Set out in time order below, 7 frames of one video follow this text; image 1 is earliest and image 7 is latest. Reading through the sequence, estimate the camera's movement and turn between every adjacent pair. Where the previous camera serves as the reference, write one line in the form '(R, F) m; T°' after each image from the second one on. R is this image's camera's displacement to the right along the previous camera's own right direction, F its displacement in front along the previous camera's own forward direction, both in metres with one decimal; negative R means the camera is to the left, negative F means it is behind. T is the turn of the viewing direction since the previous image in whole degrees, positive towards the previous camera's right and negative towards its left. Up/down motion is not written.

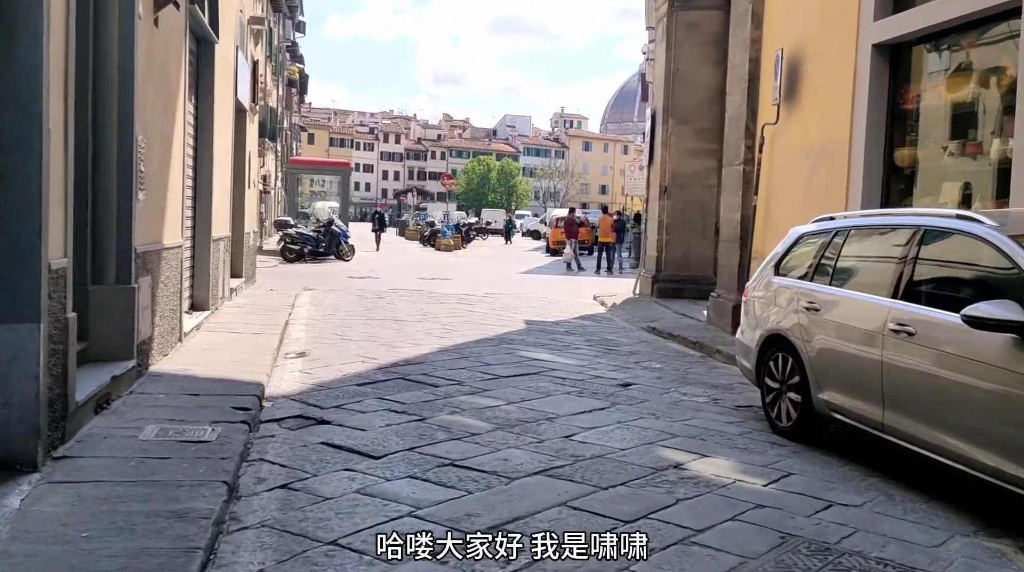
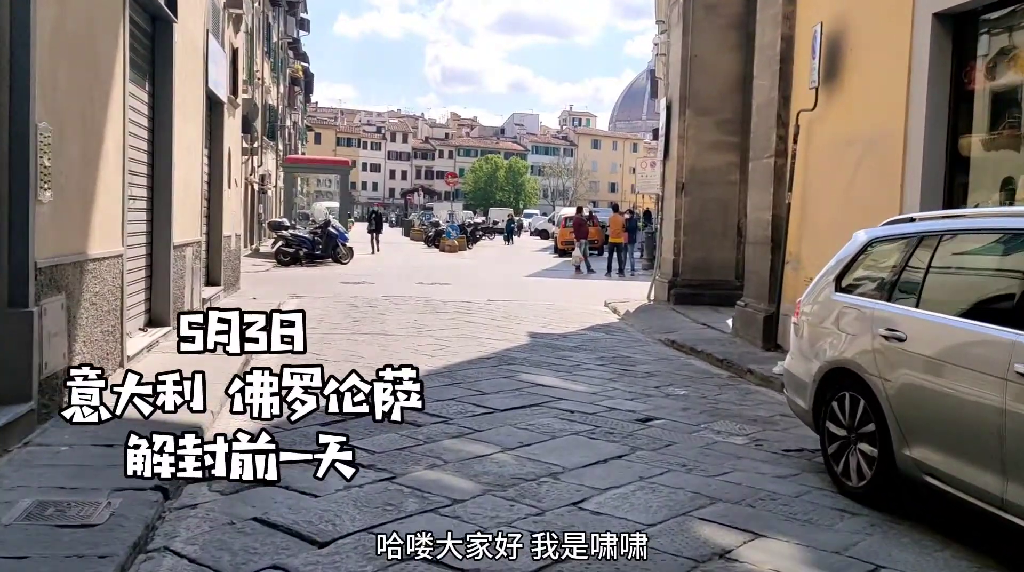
(+0.1, +1.2) m; -1°
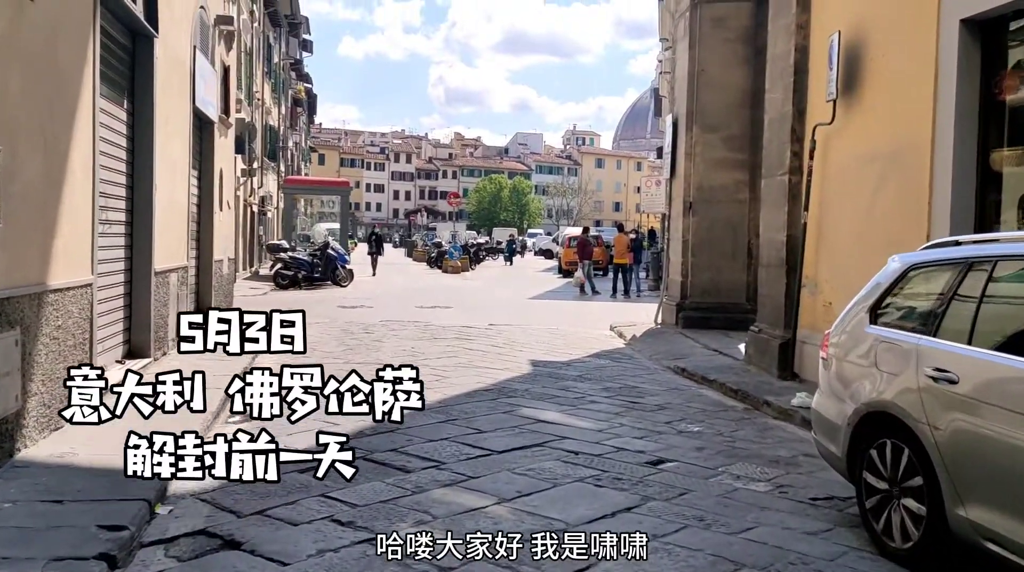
(0.0, +0.5) m; 0°
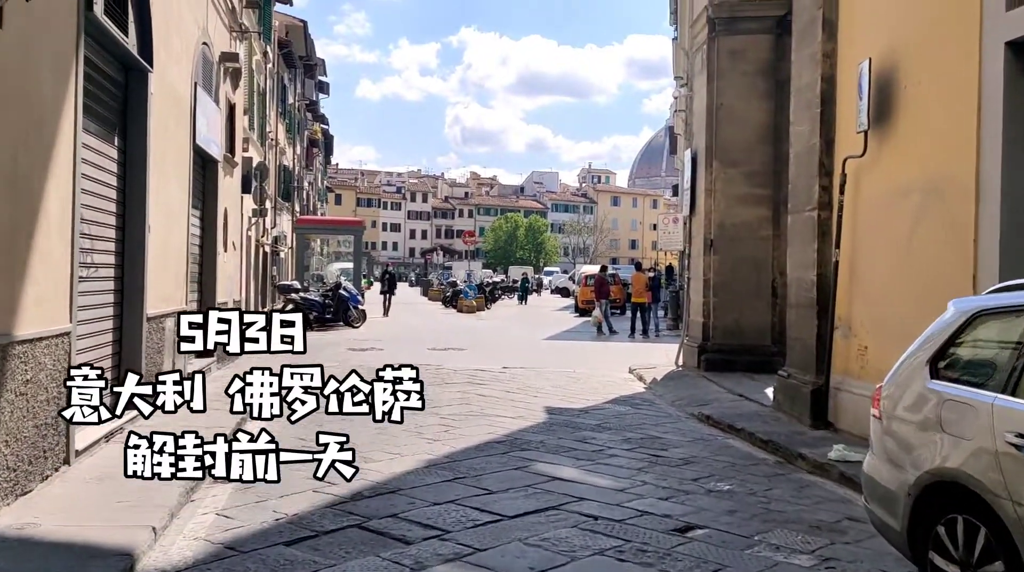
(0.0, +0.5) m; -1°
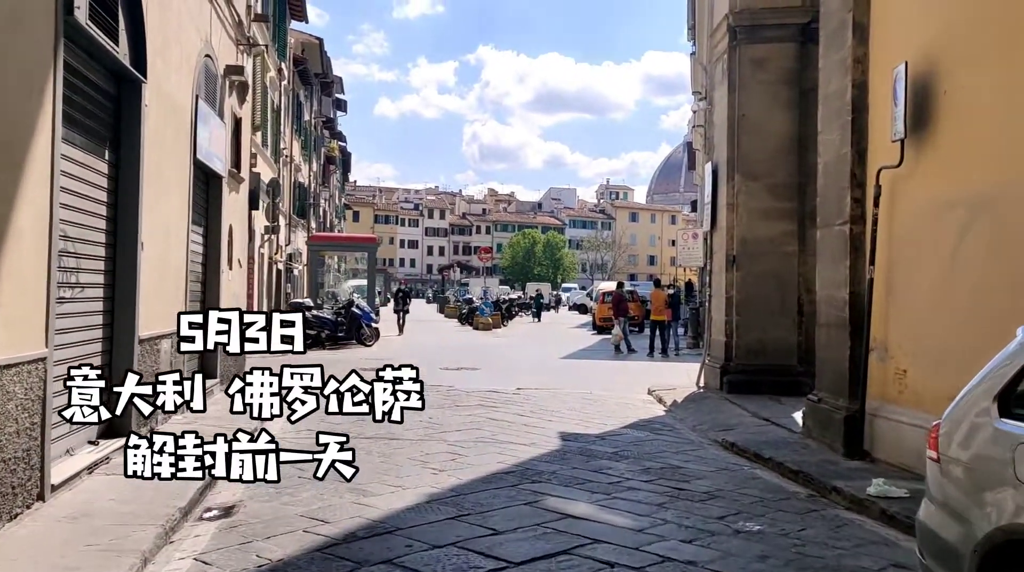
(+0.1, +0.5) m; -1°
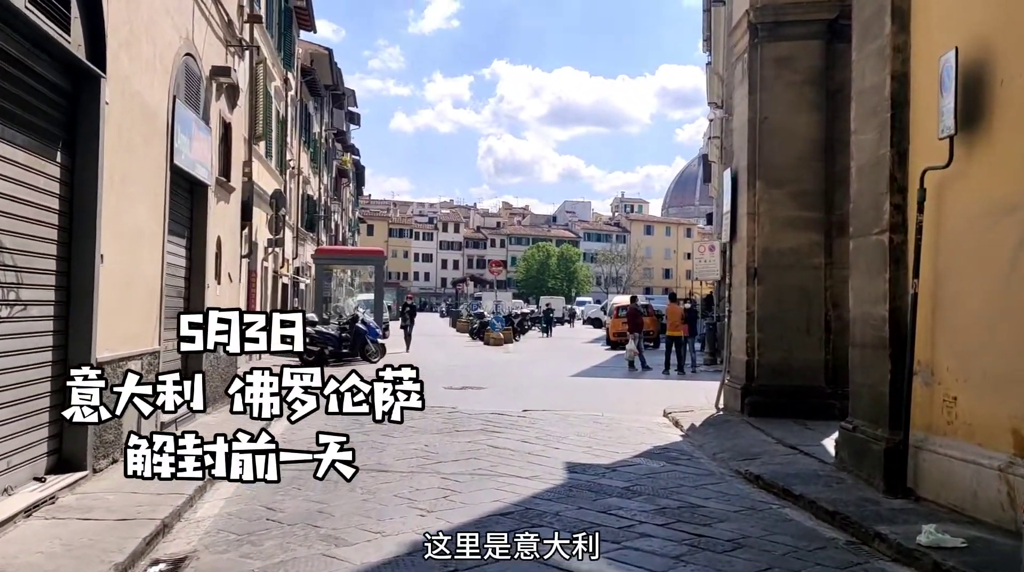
(+0.1, +0.8) m; -1°
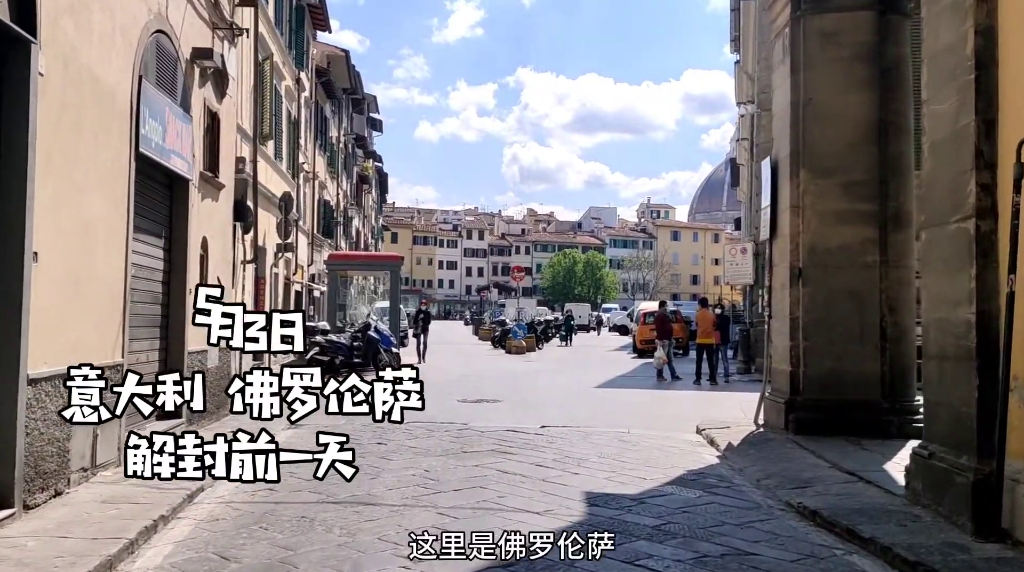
(+0.1, +1.1) m; -2°
